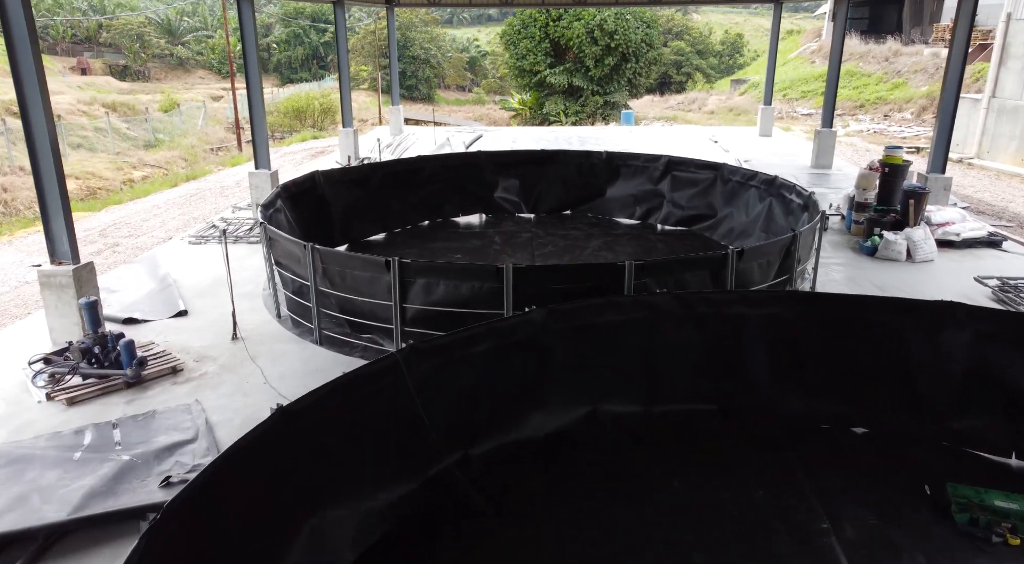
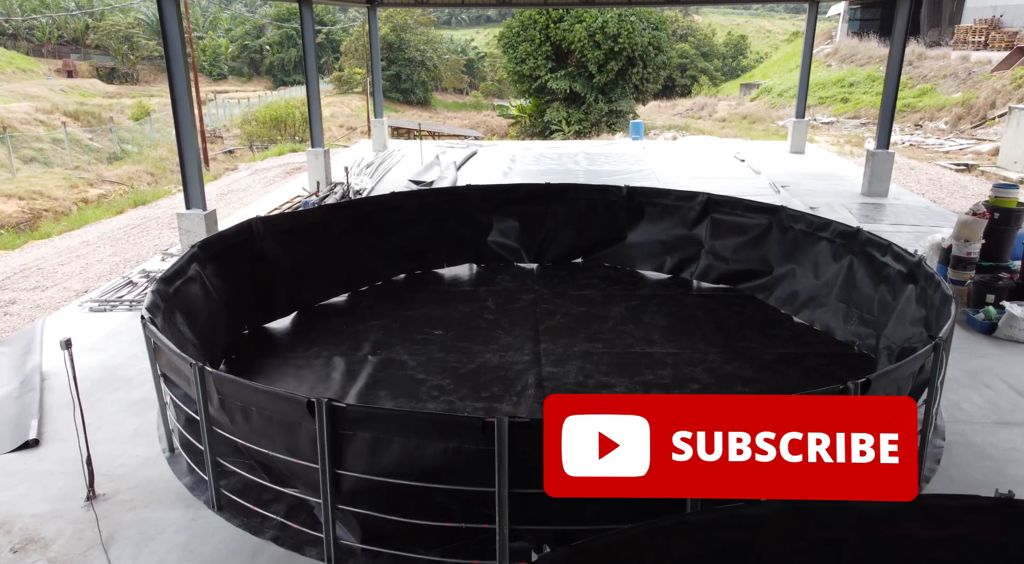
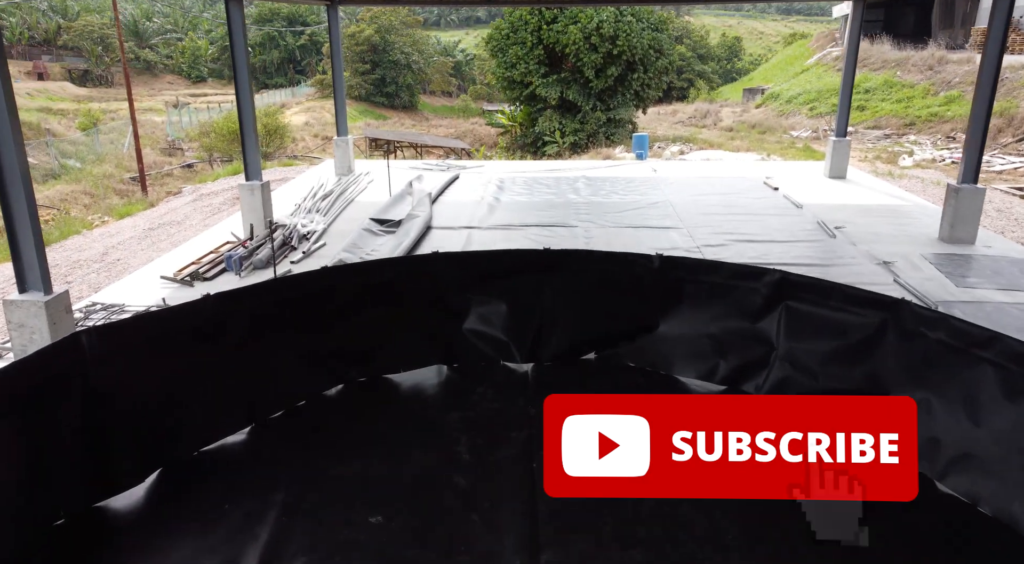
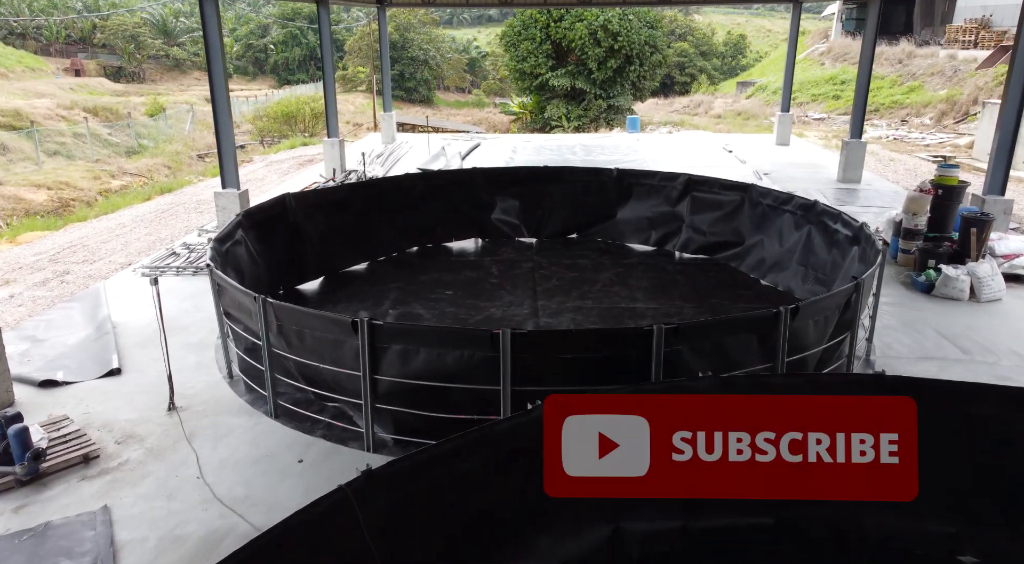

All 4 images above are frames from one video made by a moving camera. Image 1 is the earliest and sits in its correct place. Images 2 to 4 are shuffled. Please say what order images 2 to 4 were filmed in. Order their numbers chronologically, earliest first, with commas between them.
4, 2, 3
